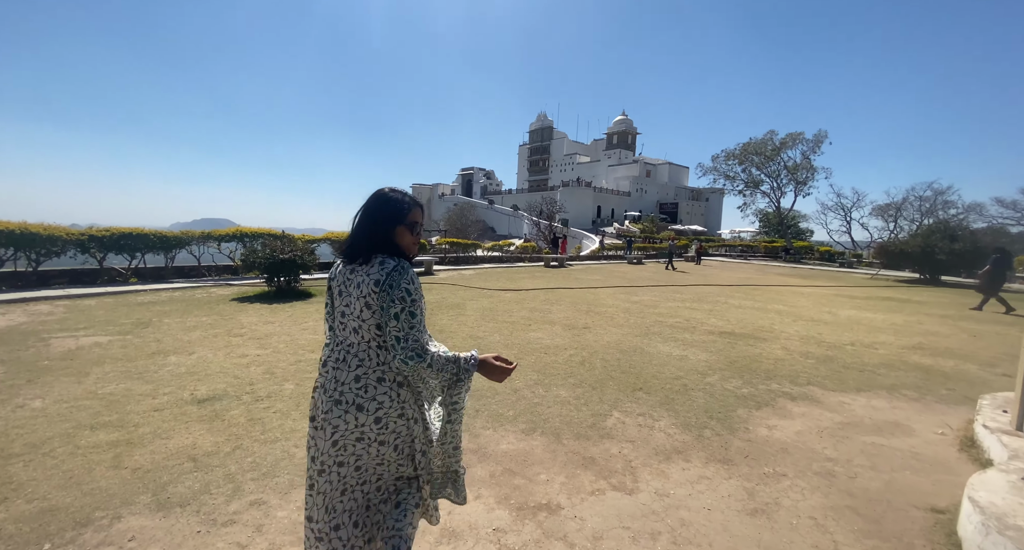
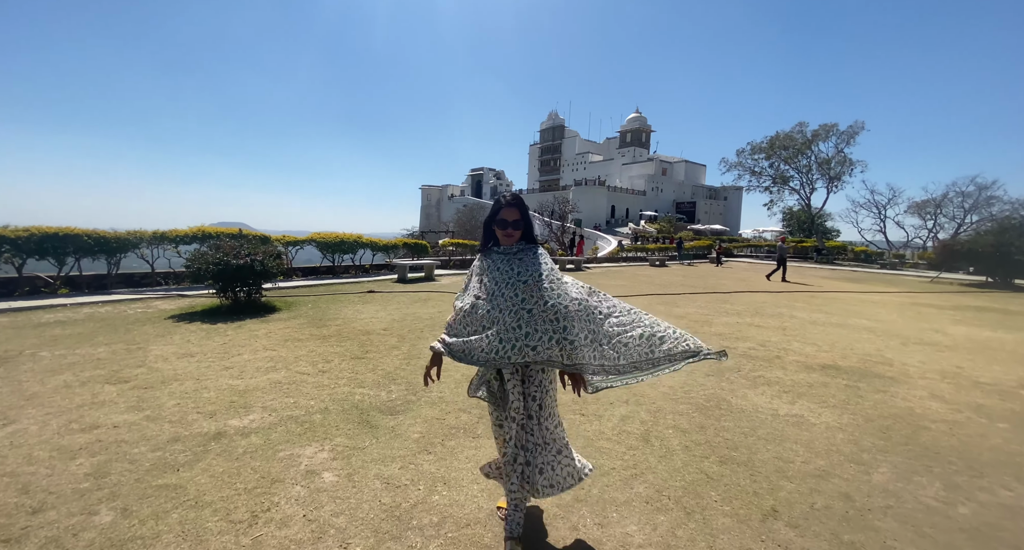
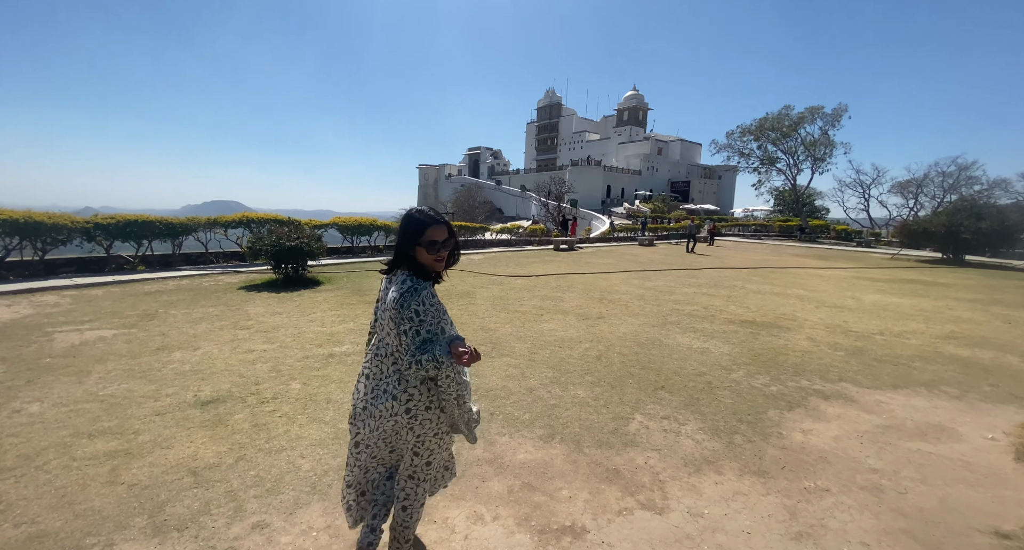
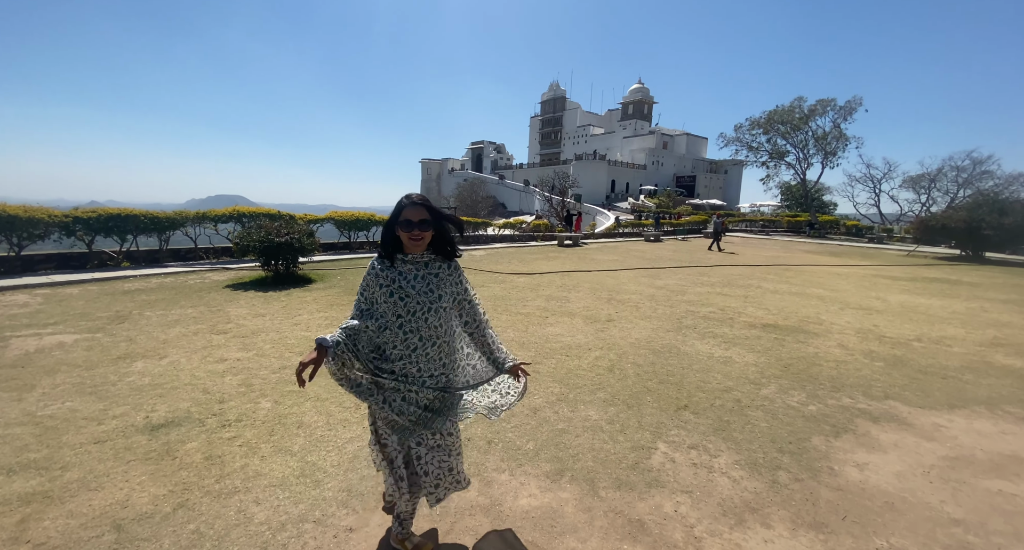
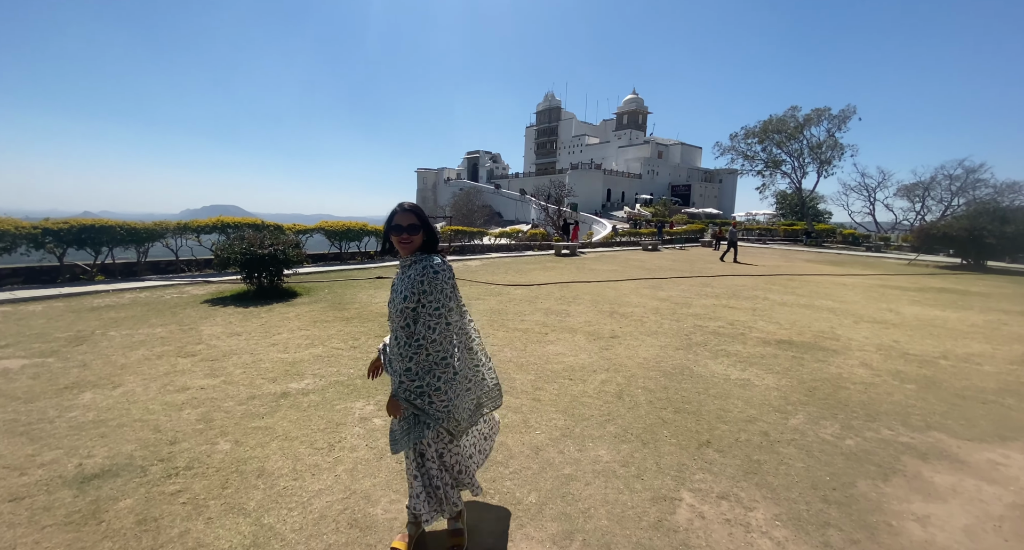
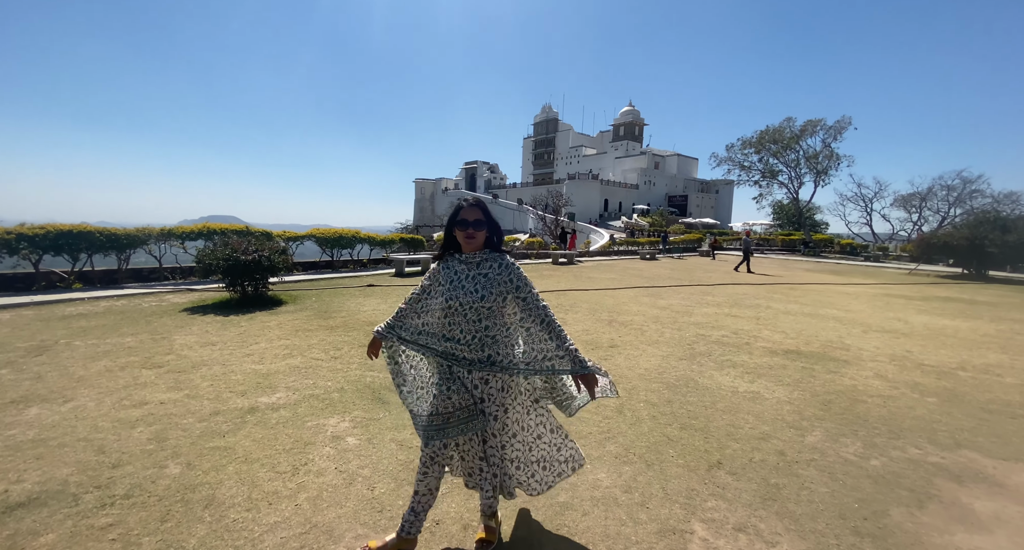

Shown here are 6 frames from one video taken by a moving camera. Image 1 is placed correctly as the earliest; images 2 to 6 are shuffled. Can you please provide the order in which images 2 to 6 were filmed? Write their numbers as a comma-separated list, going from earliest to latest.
3, 4, 5, 6, 2
